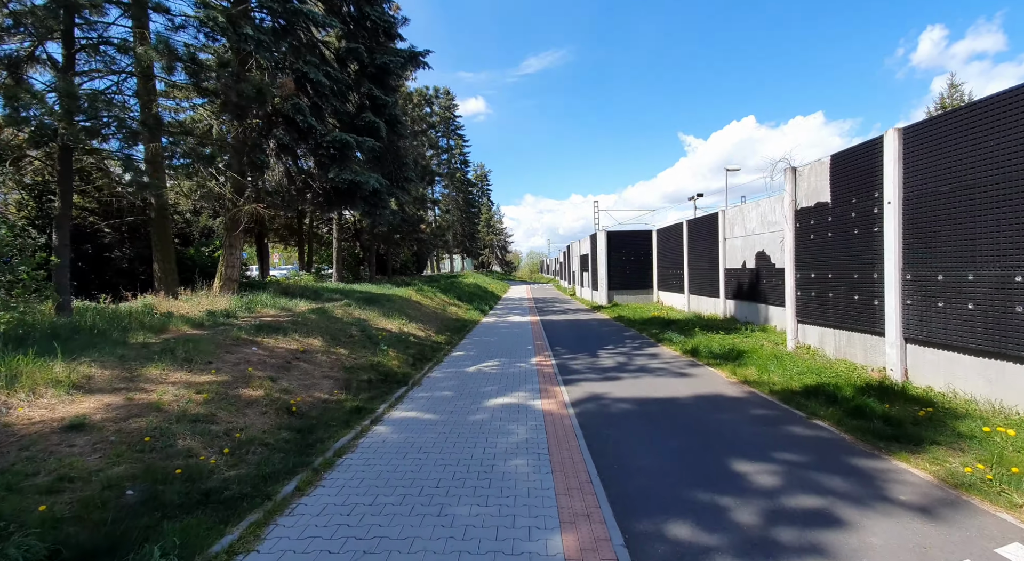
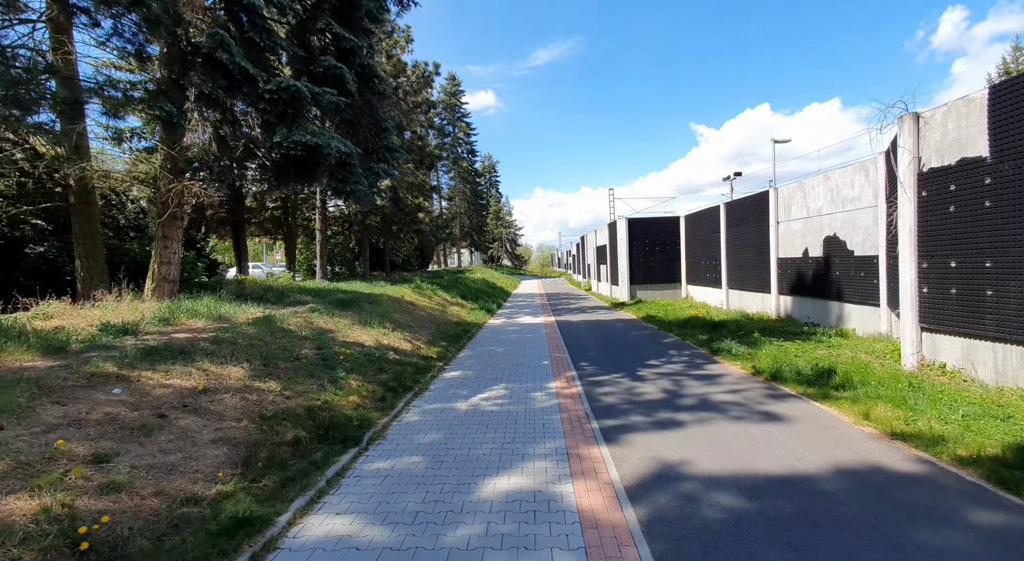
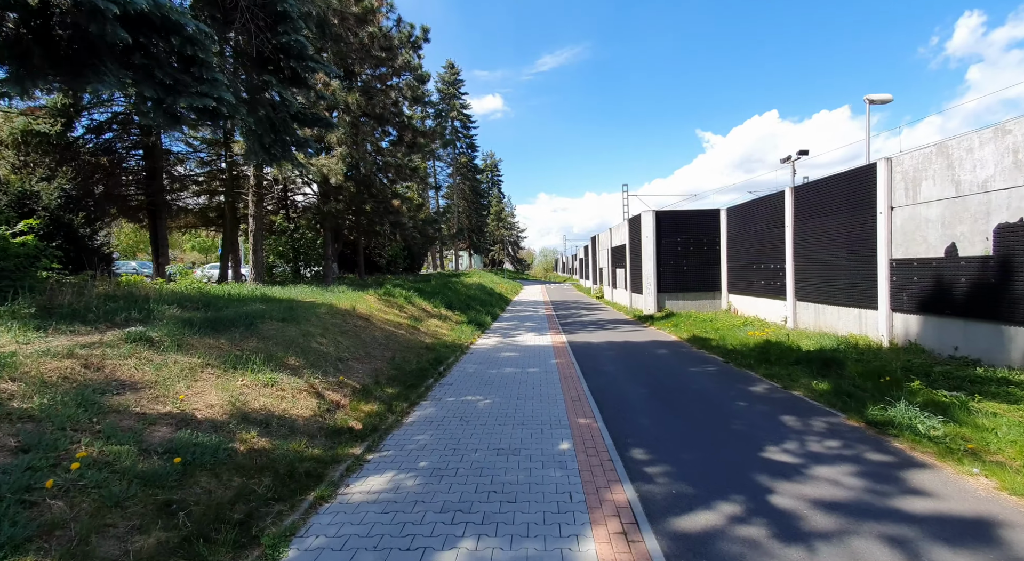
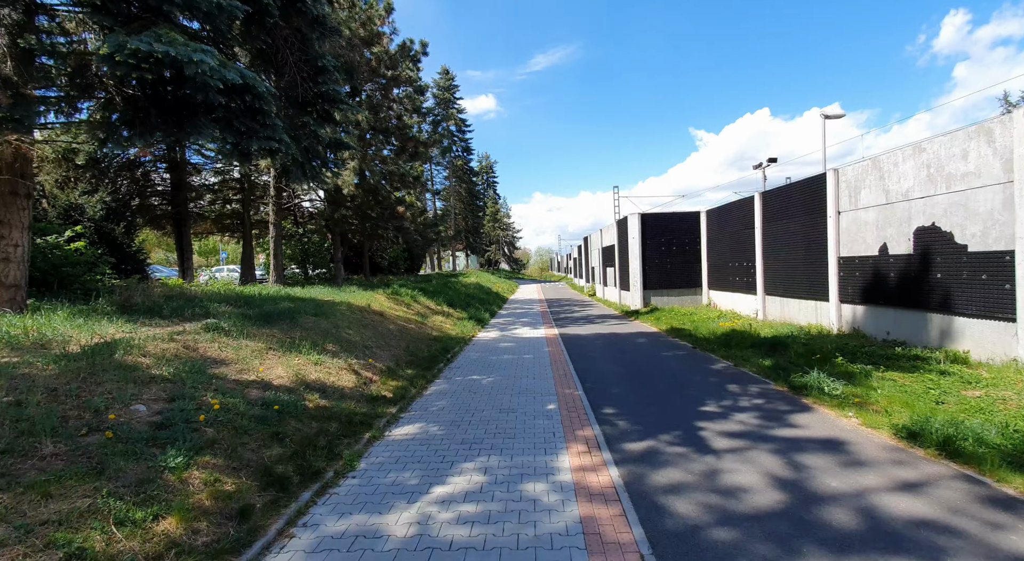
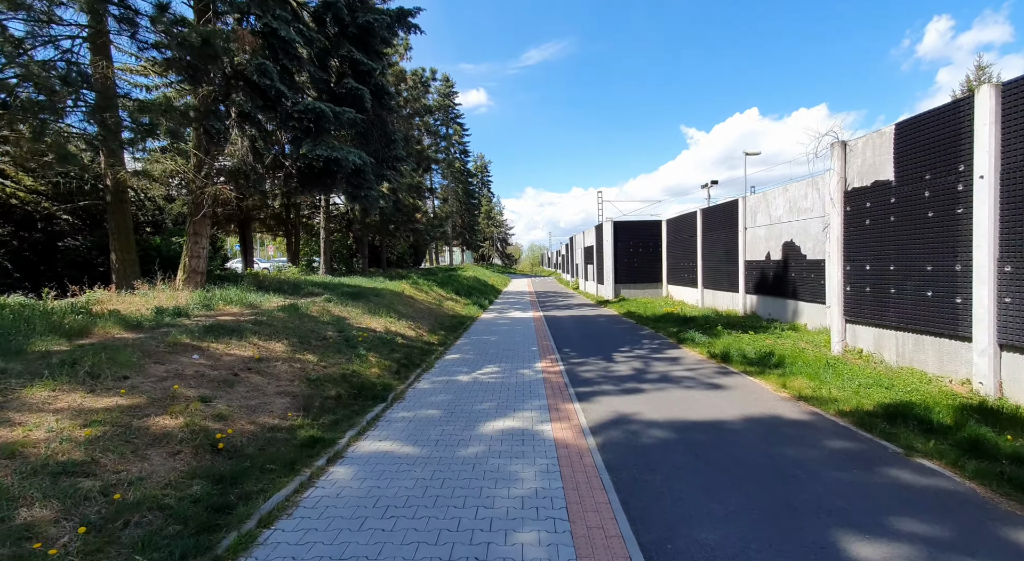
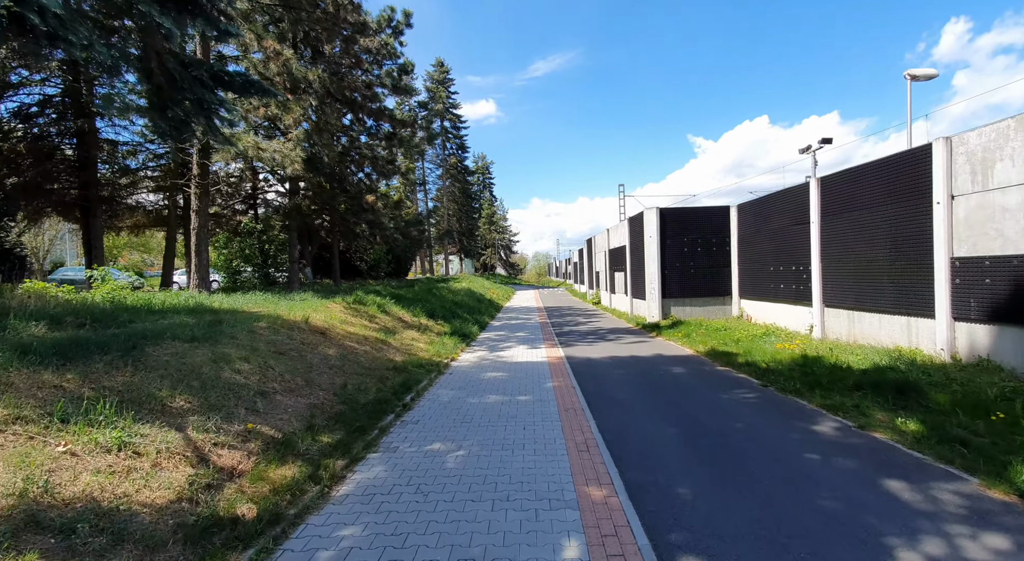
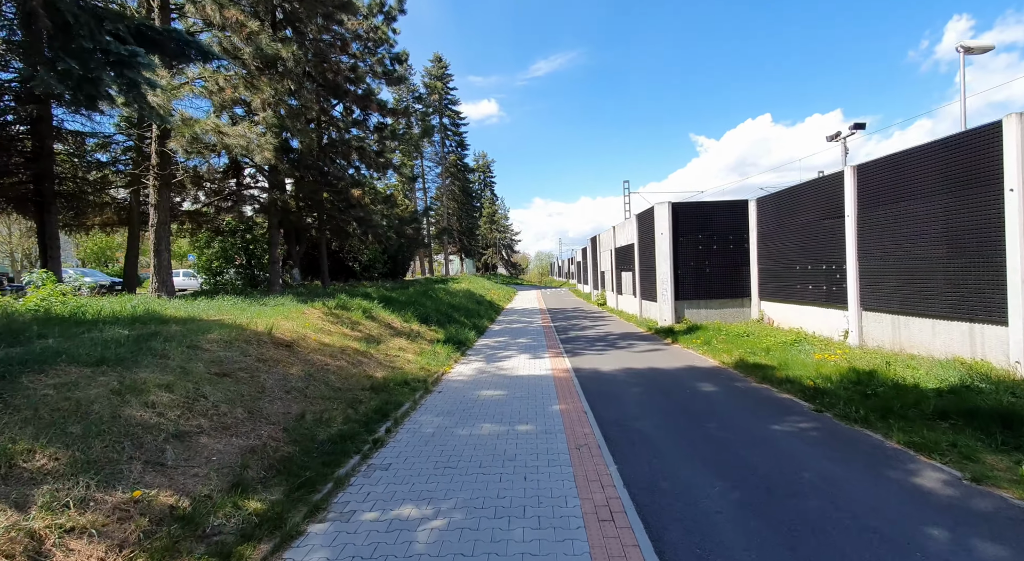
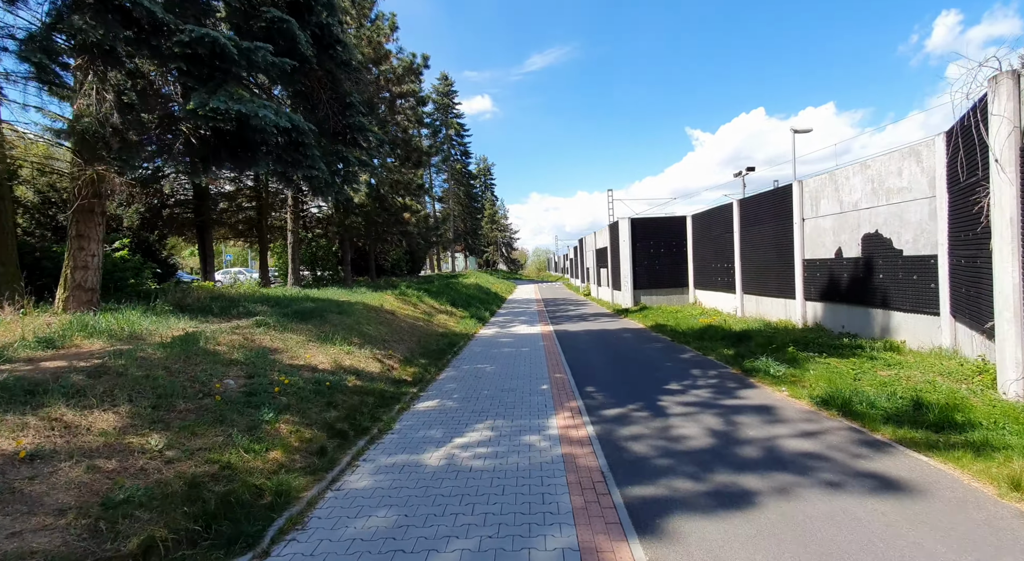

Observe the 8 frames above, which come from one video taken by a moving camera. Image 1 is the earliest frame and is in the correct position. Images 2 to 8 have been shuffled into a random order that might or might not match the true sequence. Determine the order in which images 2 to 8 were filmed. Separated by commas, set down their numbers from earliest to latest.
5, 2, 8, 4, 3, 6, 7
